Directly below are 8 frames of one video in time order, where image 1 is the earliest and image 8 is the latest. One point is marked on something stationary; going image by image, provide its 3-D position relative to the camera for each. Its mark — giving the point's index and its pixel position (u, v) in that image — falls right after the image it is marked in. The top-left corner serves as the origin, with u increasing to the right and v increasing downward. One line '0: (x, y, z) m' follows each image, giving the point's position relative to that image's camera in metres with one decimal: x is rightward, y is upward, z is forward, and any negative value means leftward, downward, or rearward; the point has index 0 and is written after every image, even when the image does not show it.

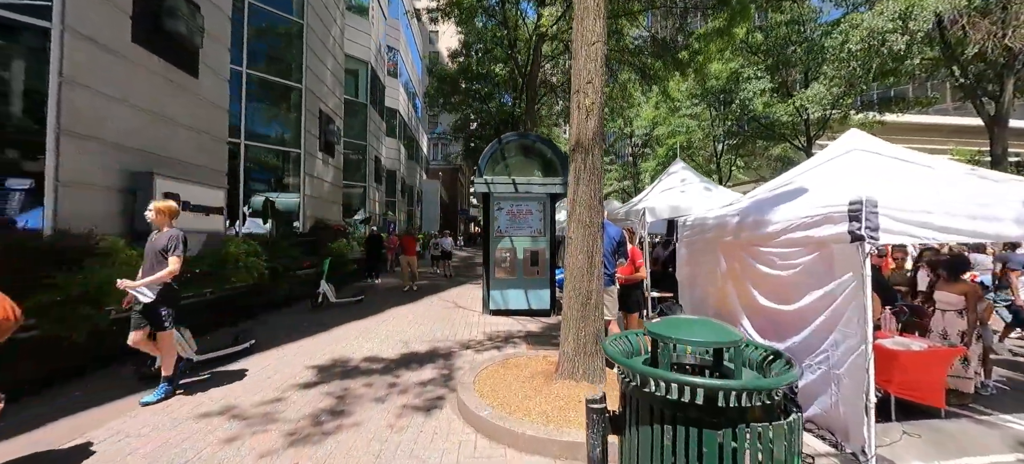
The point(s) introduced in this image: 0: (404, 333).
0: (-1.9, -1.8, +6.5) m
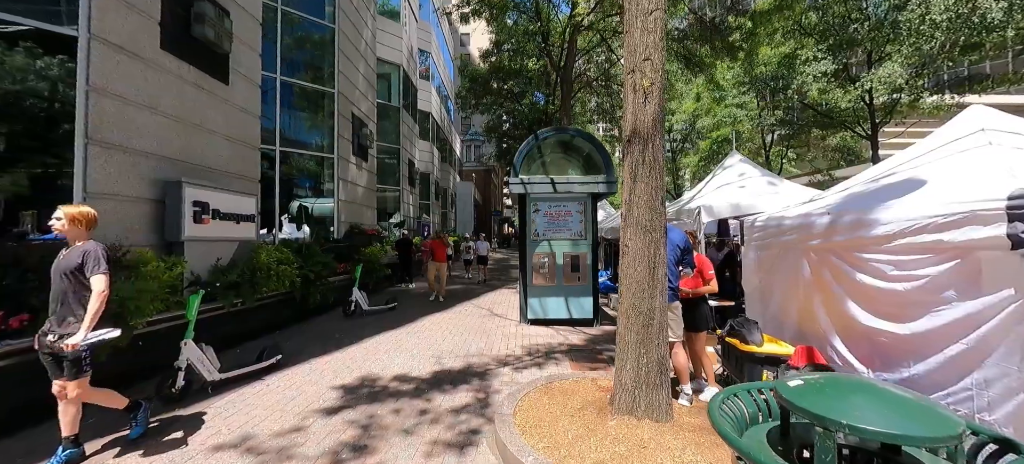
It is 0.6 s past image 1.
0: (-1.3, -1.9, +6.1) m
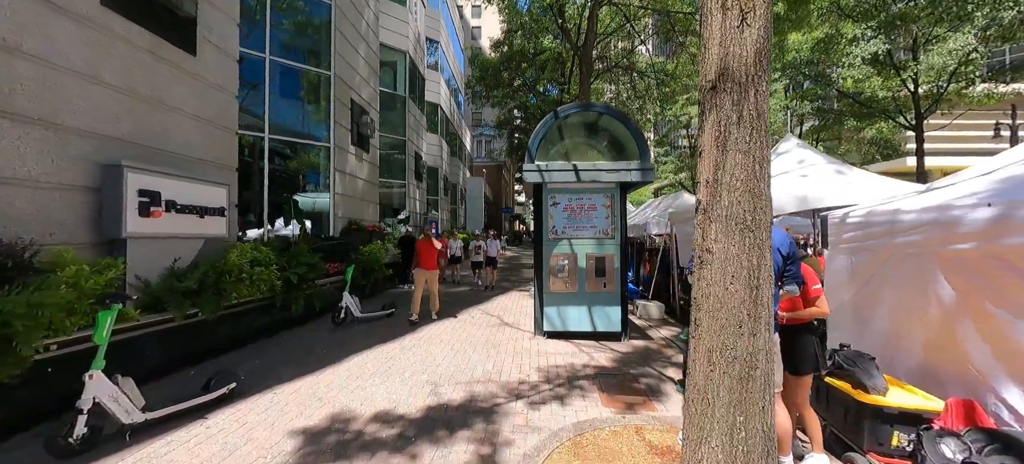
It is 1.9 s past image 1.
0: (-1.1, -1.9, +5.0) m
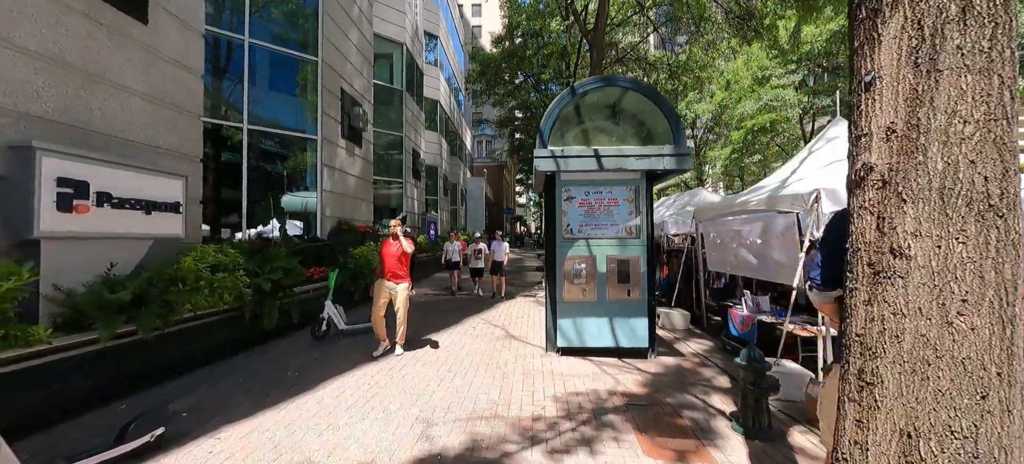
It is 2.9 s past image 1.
0: (-1.0, -1.8, +4.1) m
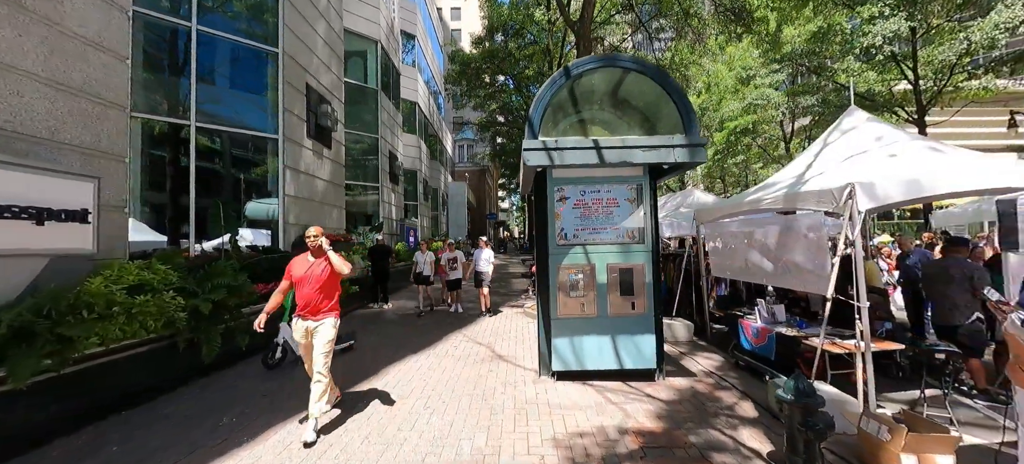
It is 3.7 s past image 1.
0: (-1.0, -1.9, +3.2) m
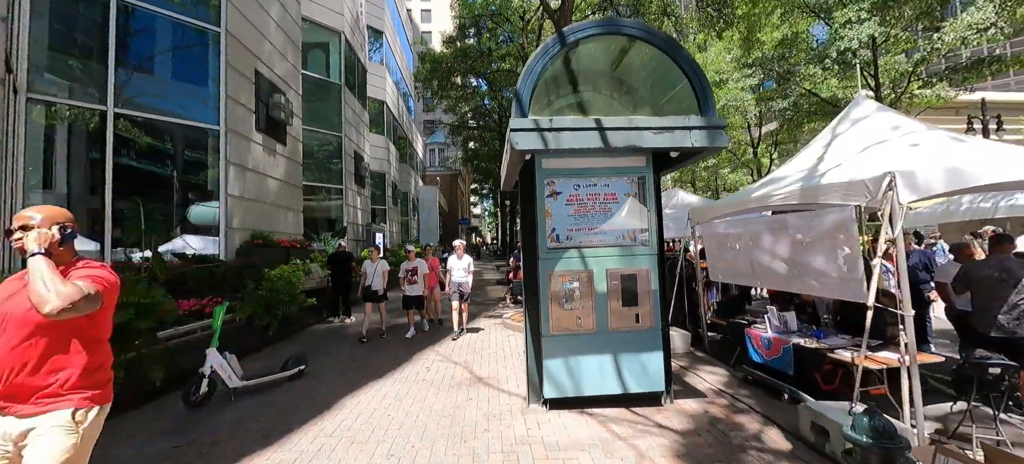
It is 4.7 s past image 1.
0: (-1.1, -1.9, +2.4) m
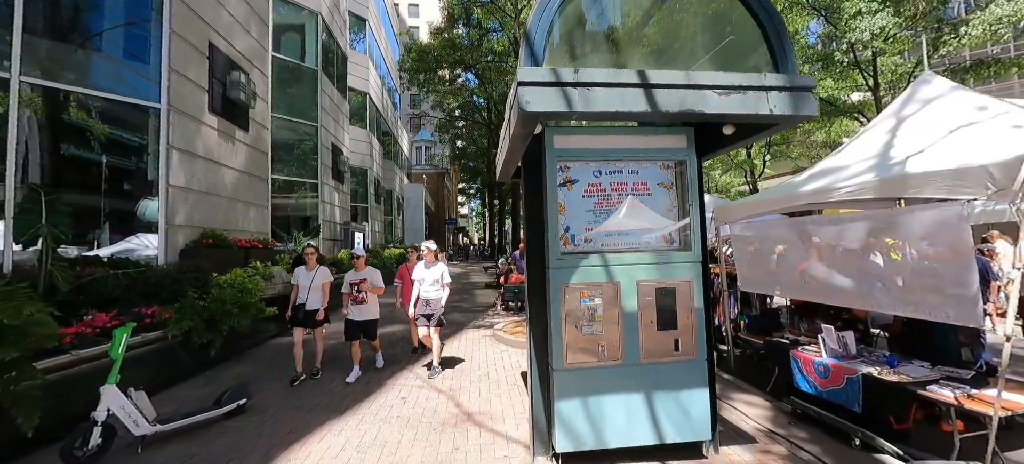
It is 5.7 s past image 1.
0: (-1.0, -1.9, +1.3) m
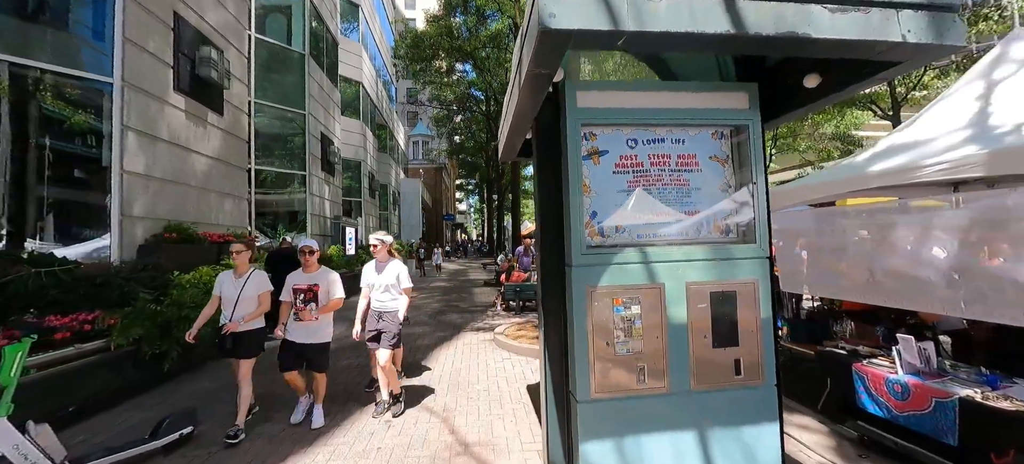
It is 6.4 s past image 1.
0: (-1.0, -1.8, +0.6) m
